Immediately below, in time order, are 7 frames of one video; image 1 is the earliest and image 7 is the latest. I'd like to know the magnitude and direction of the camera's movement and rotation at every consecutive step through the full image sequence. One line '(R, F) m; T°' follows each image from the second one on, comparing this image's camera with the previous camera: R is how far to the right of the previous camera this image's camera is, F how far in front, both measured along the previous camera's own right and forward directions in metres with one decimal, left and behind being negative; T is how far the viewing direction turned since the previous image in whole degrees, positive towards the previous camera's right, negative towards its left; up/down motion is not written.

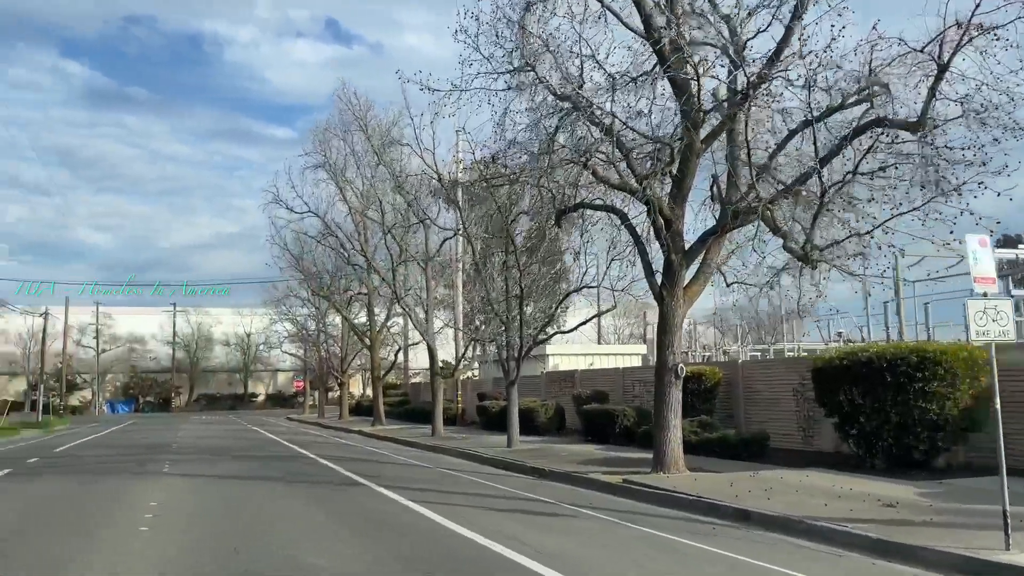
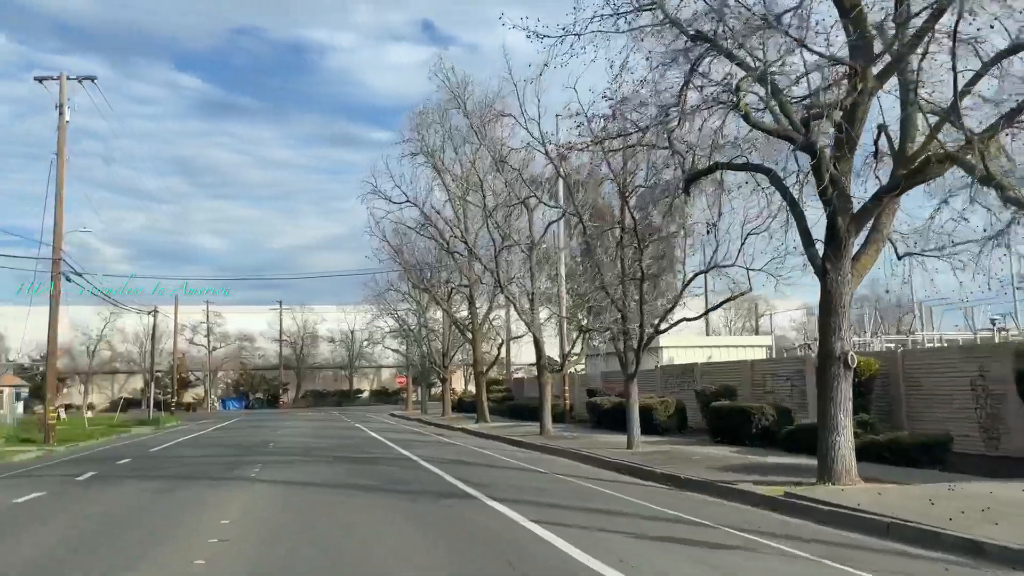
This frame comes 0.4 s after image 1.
(-0.5, +2.3) m; -7°
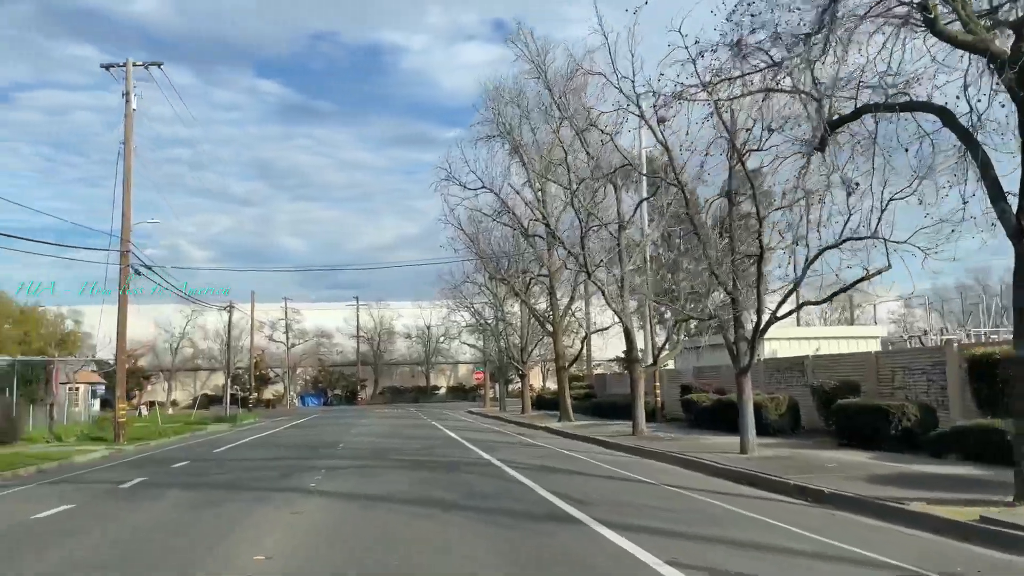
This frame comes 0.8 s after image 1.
(-0.4, +2.4) m; -5°
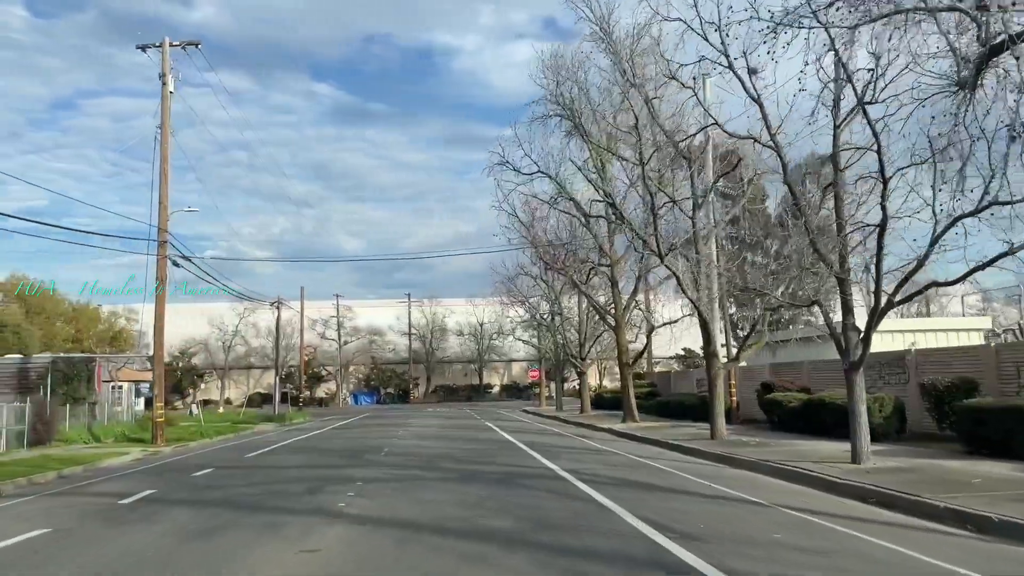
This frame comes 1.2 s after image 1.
(-0.3, +2.5) m; -4°
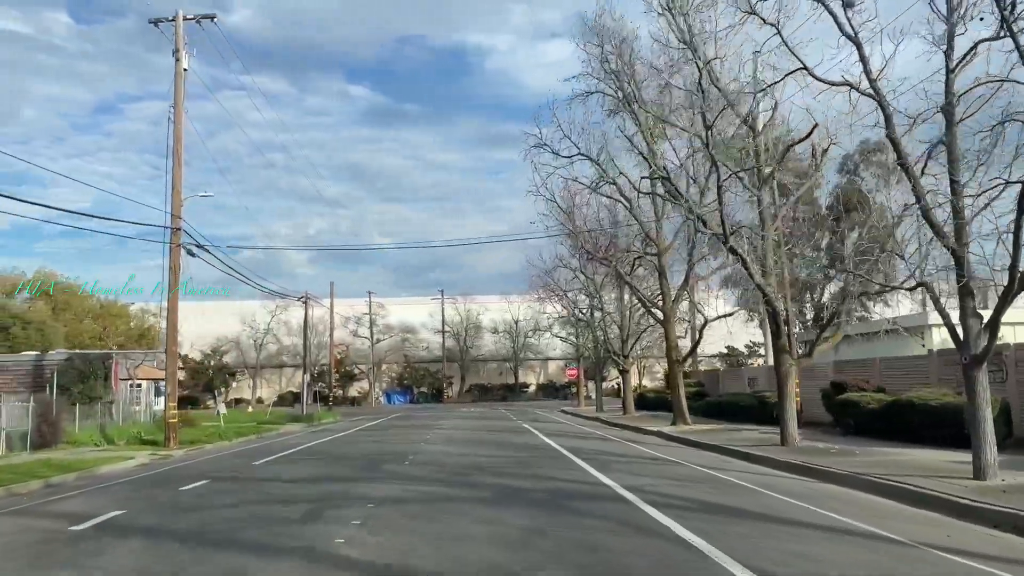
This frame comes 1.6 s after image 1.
(-0.2, +2.5) m; -2°
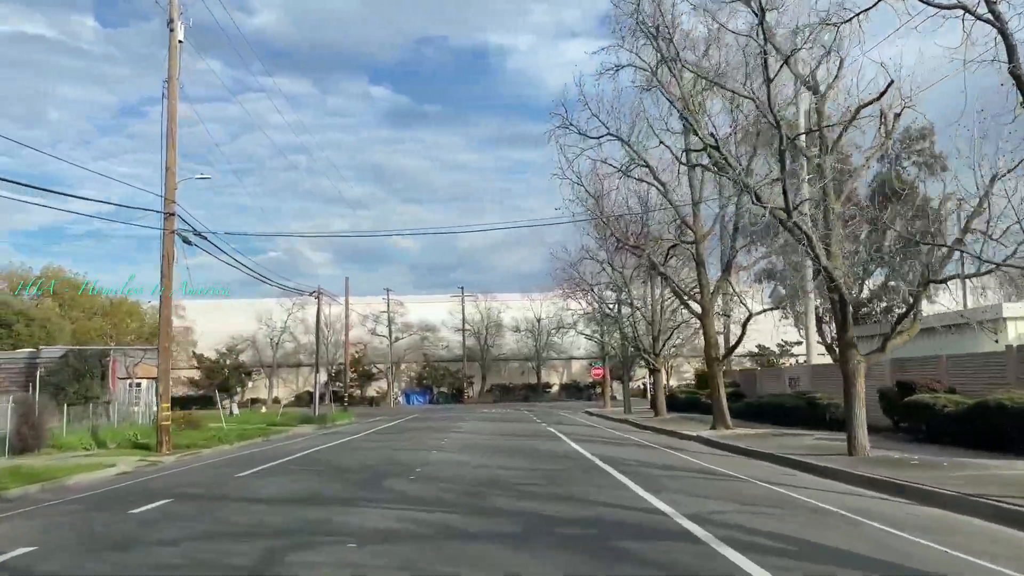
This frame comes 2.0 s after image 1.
(-0.1, +2.5) m; -1°
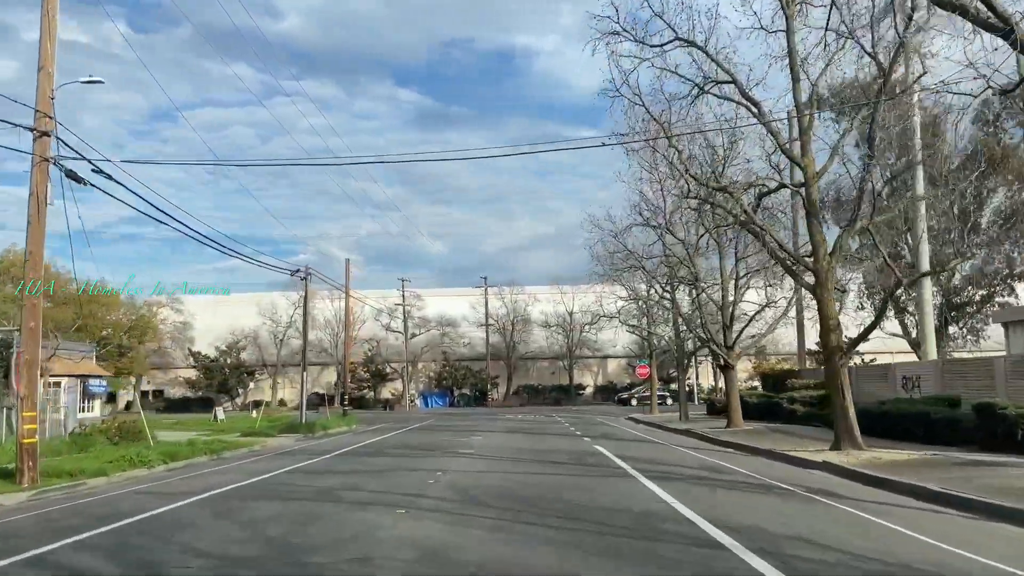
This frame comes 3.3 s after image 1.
(-0.1, +8.3) m; -2°
